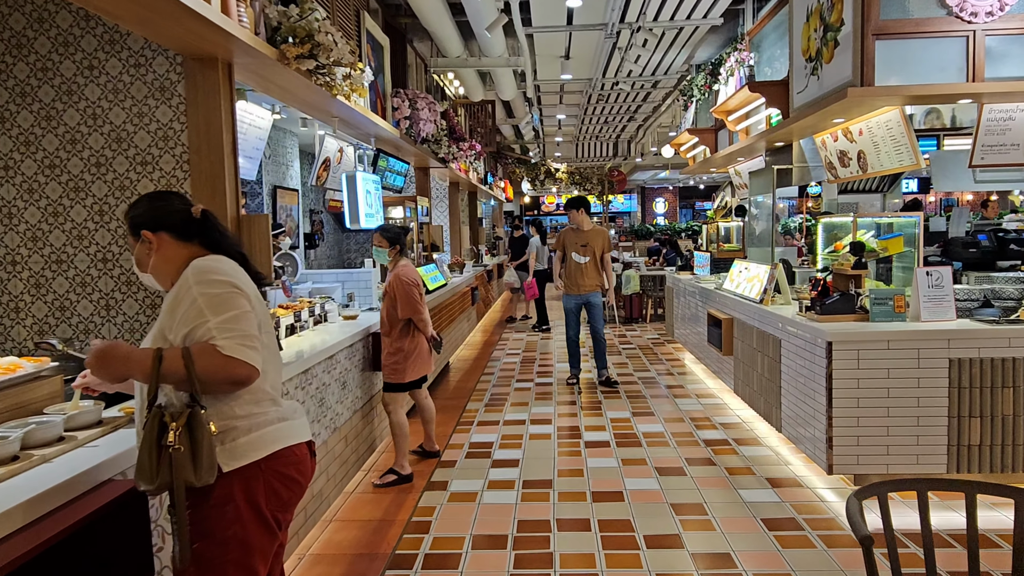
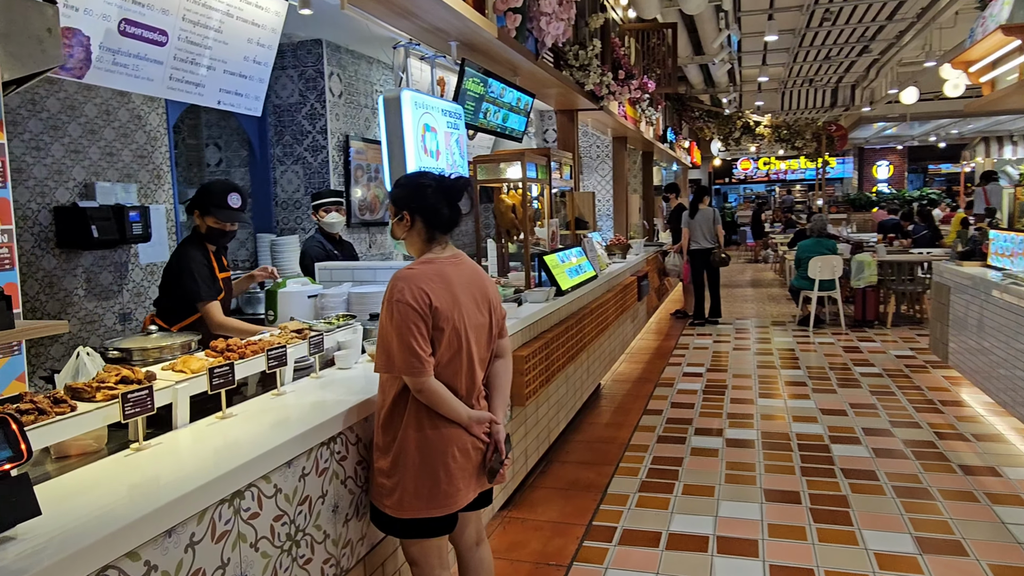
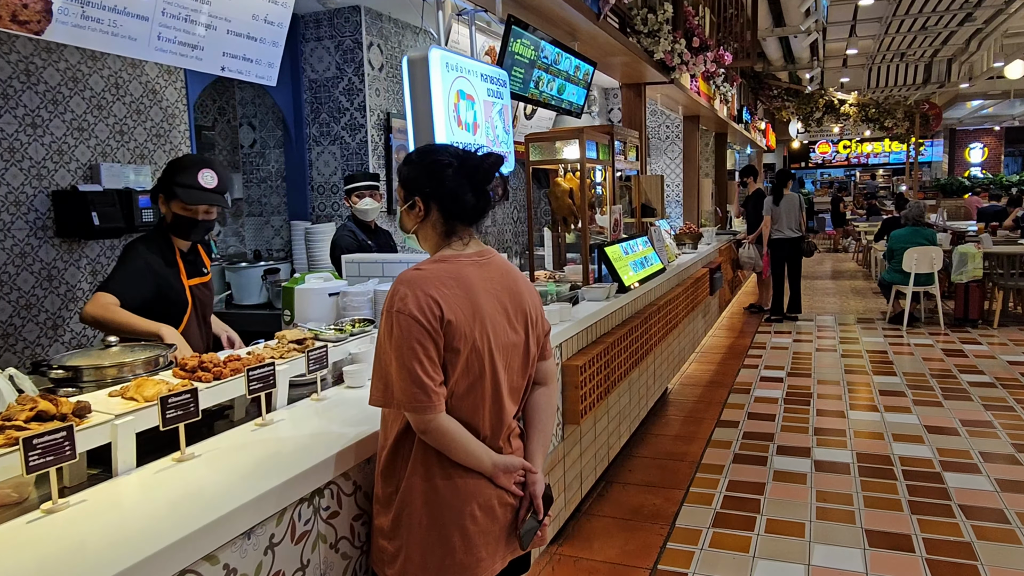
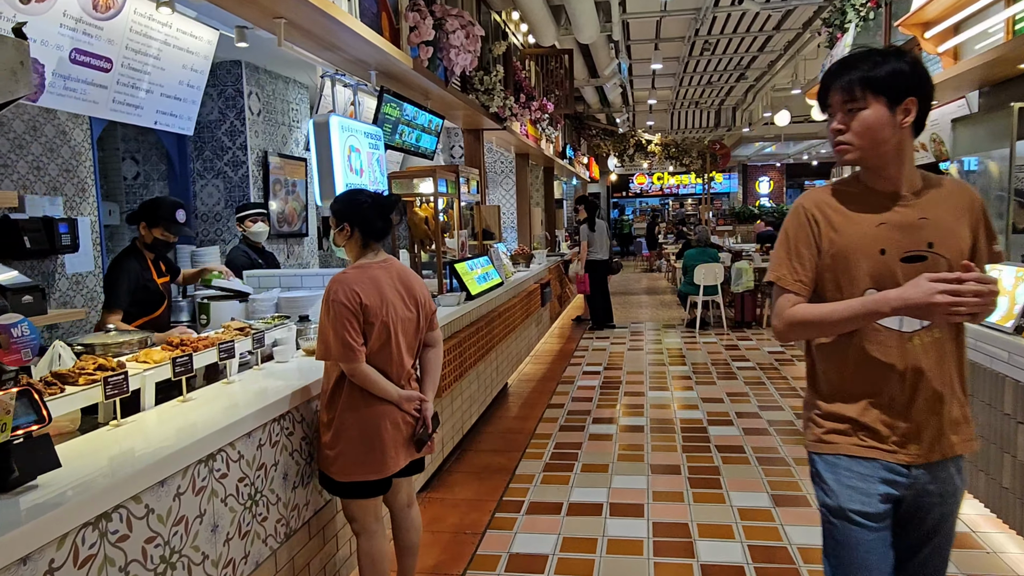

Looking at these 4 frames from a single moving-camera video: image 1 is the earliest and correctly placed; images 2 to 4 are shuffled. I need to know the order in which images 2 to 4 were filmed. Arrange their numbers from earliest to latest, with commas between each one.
4, 2, 3
